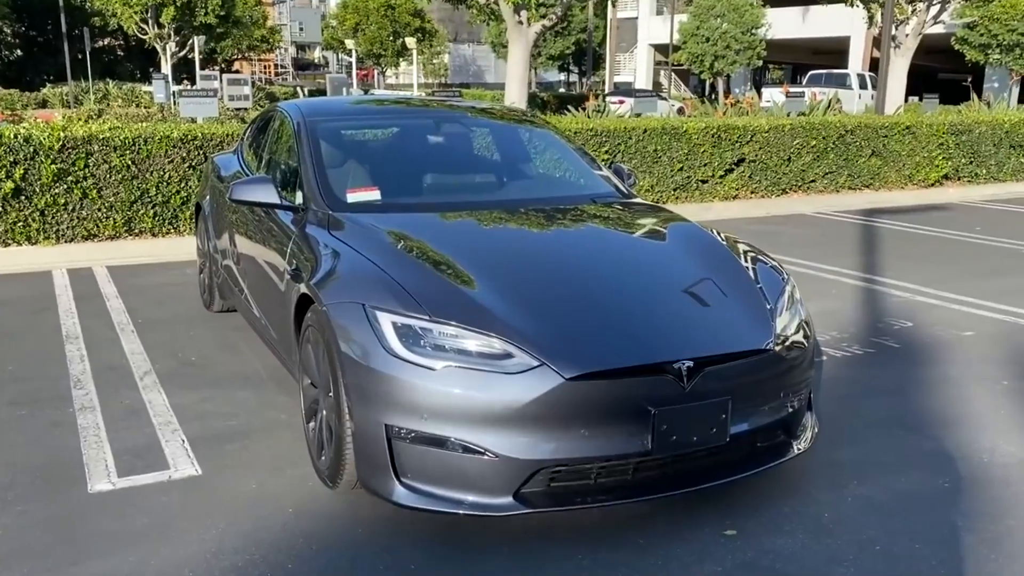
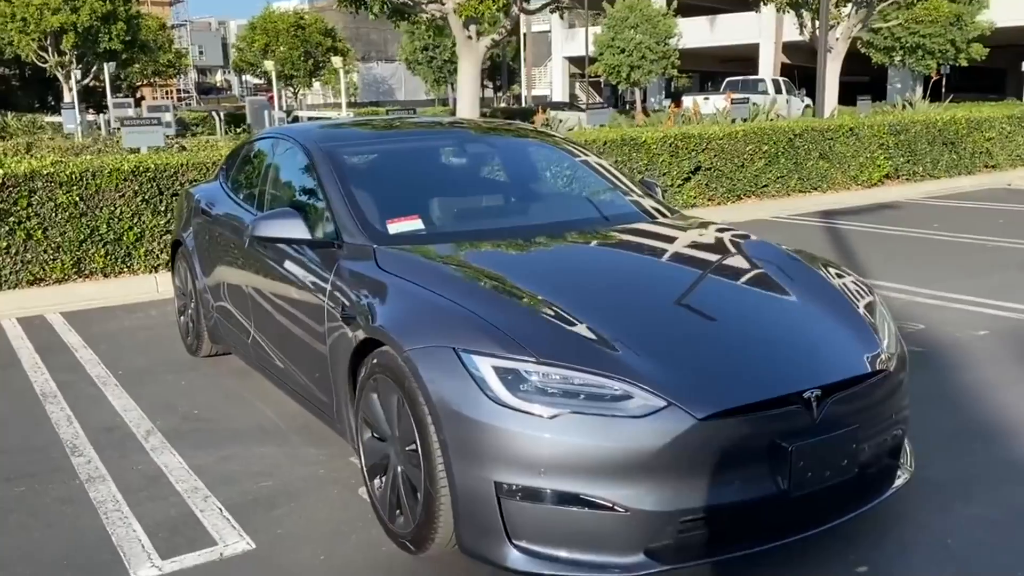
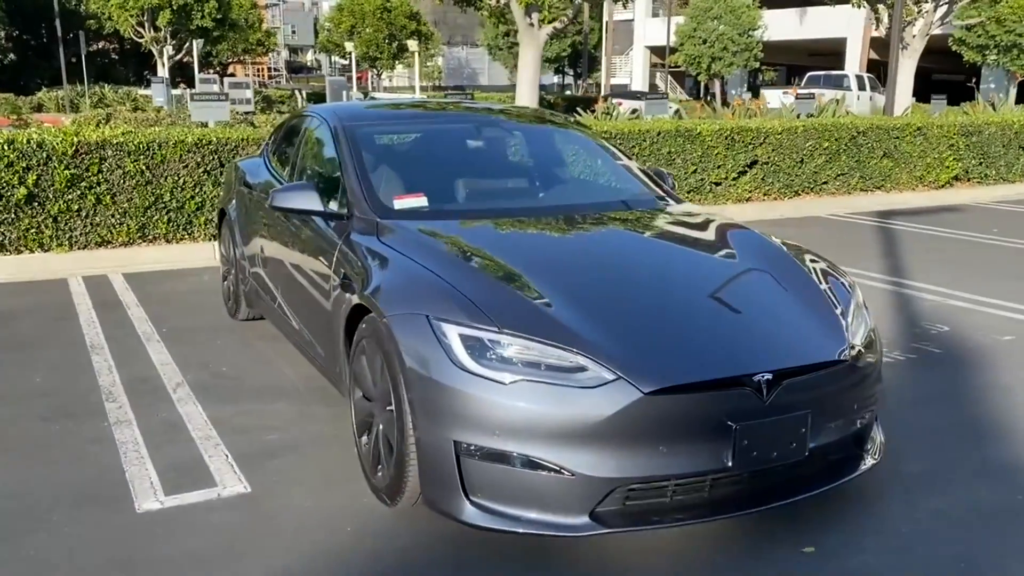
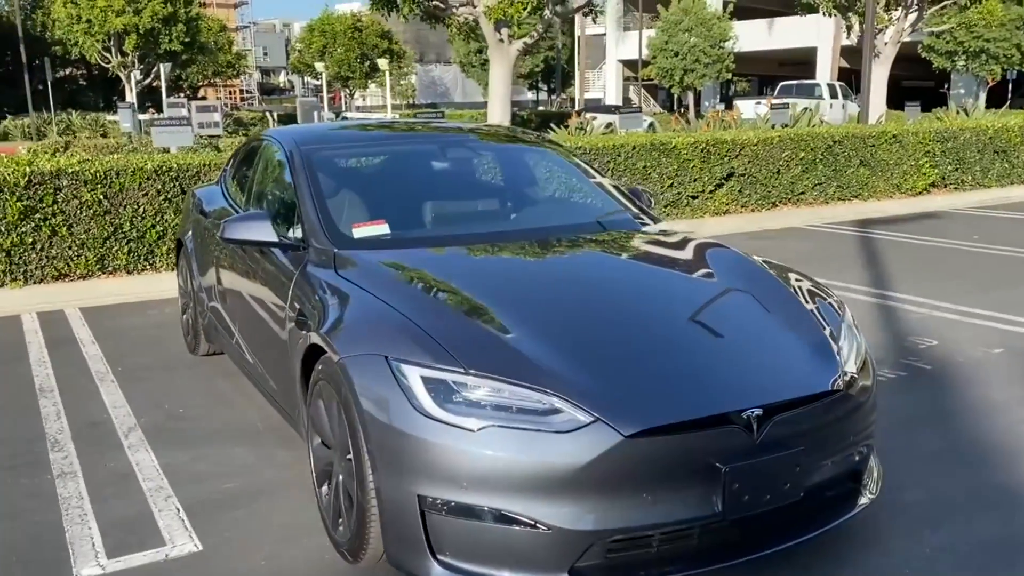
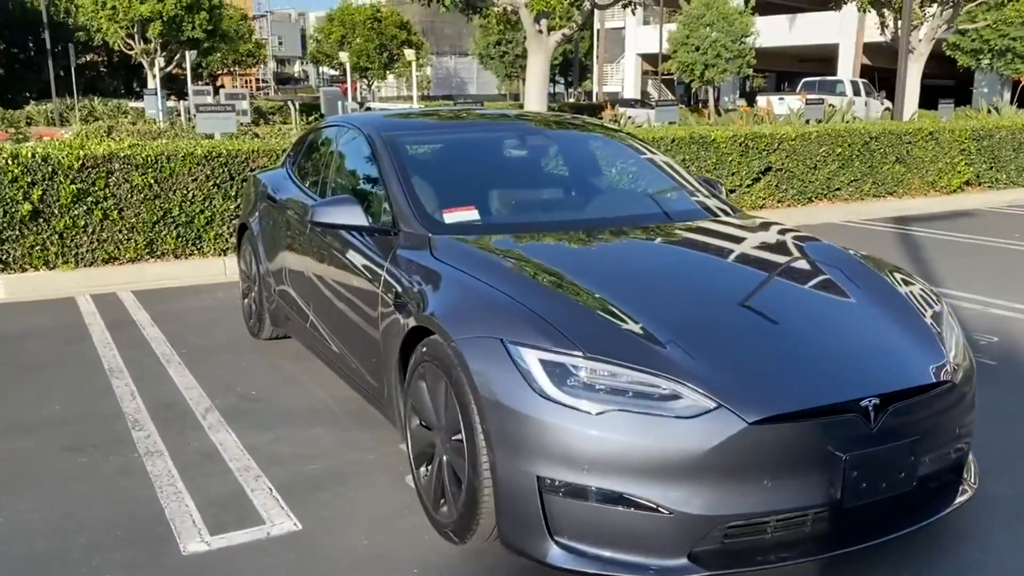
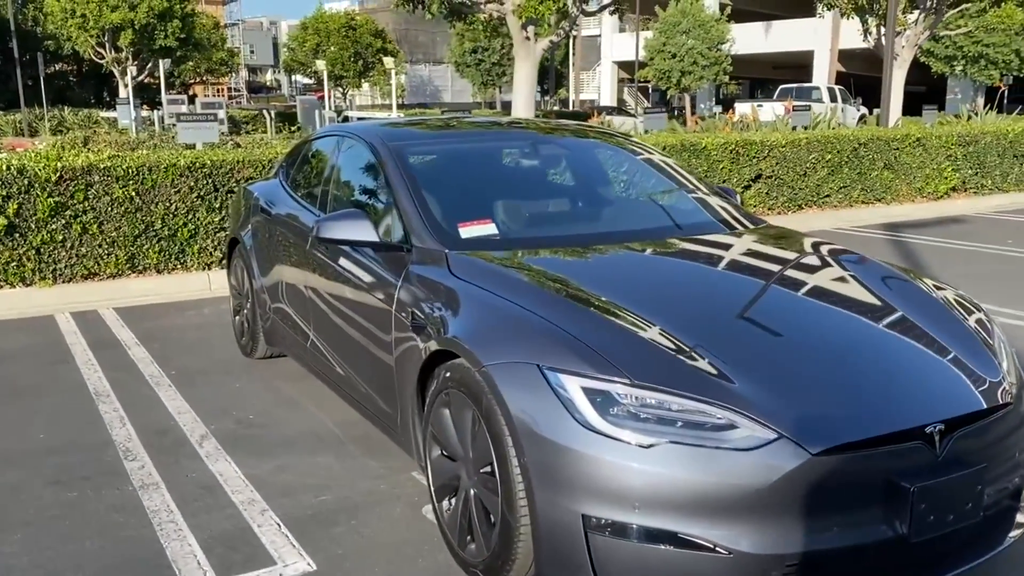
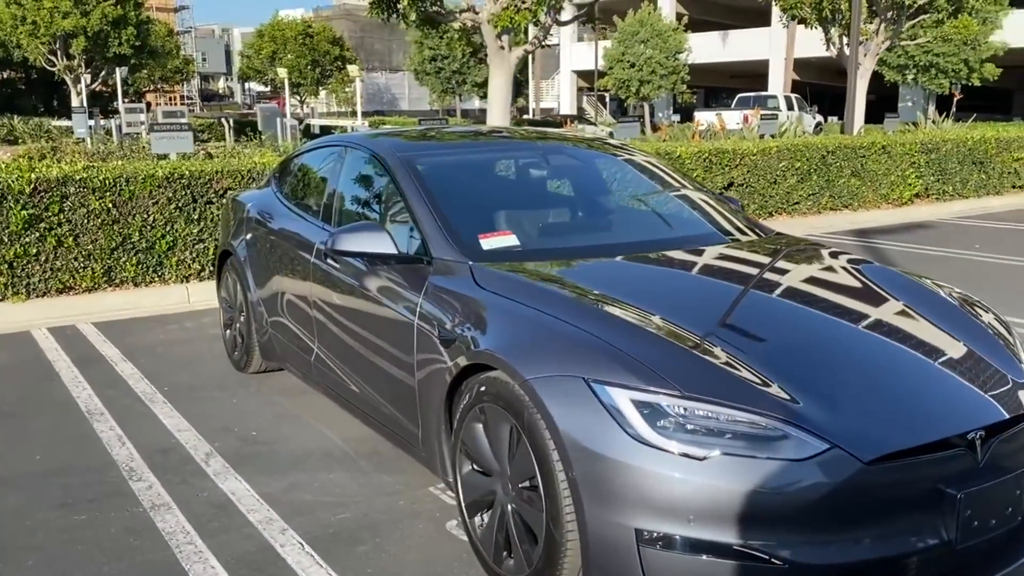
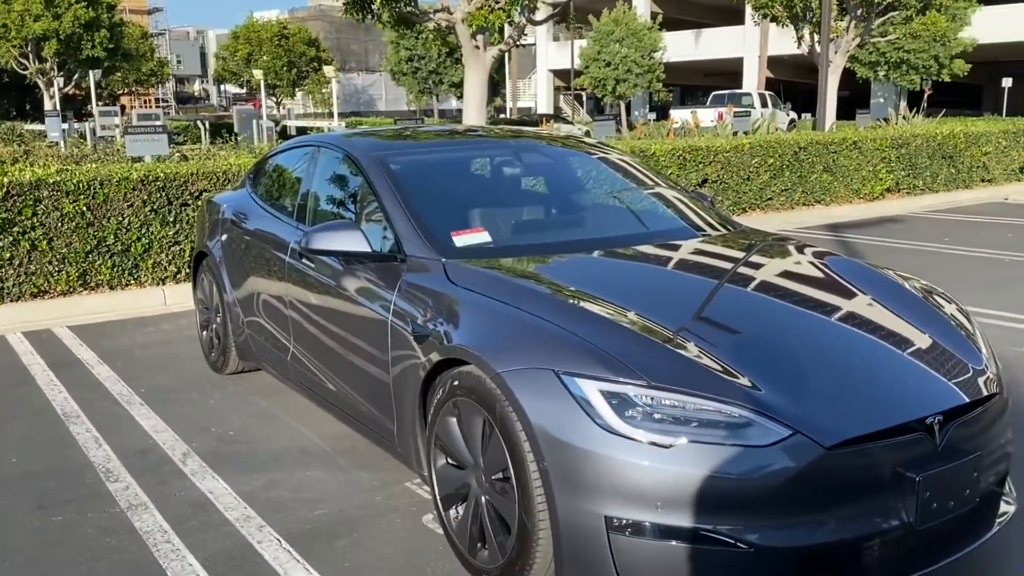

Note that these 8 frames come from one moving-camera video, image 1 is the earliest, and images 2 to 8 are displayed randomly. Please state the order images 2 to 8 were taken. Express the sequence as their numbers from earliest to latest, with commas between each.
3, 5, 6, 7, 8, 2, 4
